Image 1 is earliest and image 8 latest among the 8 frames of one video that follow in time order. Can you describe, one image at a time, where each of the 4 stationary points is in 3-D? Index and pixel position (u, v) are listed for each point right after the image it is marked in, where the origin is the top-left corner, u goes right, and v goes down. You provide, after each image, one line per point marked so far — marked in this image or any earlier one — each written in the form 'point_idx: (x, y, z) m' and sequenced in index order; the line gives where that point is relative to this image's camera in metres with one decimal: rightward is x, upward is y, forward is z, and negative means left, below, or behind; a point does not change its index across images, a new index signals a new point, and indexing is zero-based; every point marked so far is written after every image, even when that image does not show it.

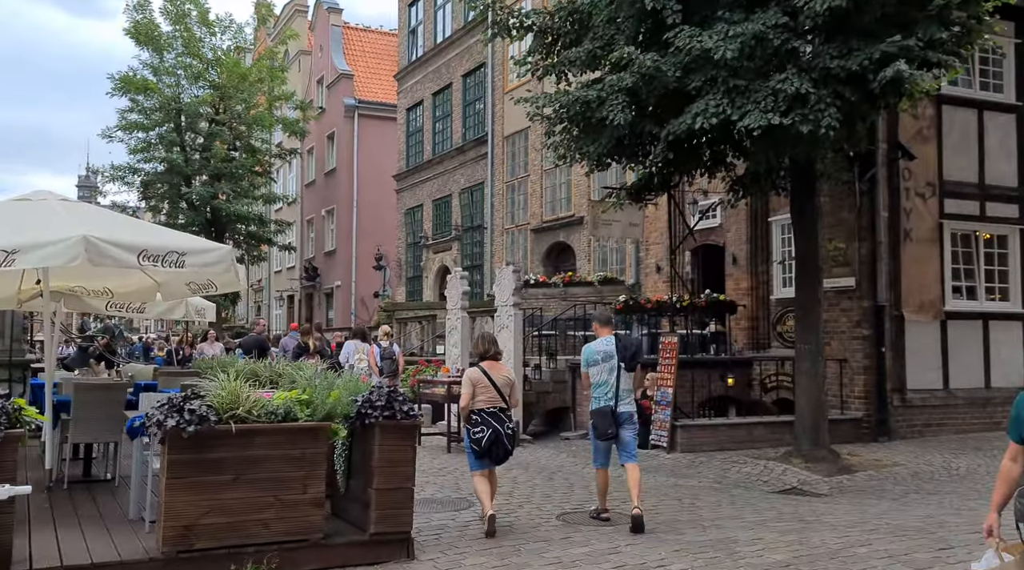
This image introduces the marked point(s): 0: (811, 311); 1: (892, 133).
0: (+3.8, -0.3, +11.8) m
1: (+5.6, +2.2, +13.6) m
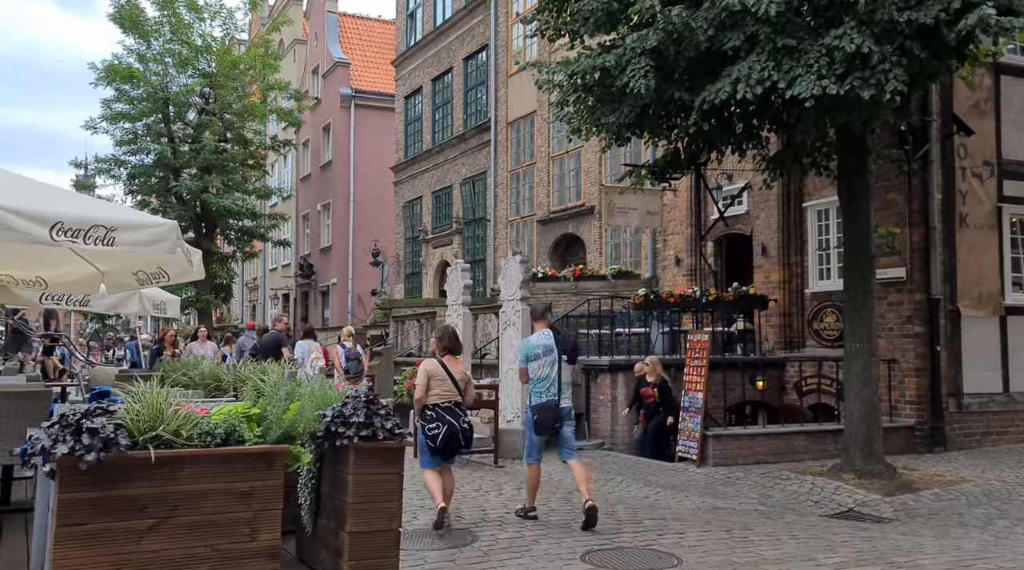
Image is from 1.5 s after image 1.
0: (+3.9, -0.2, +10.3) m
1: (+5.7, +2.4, +12.1) m
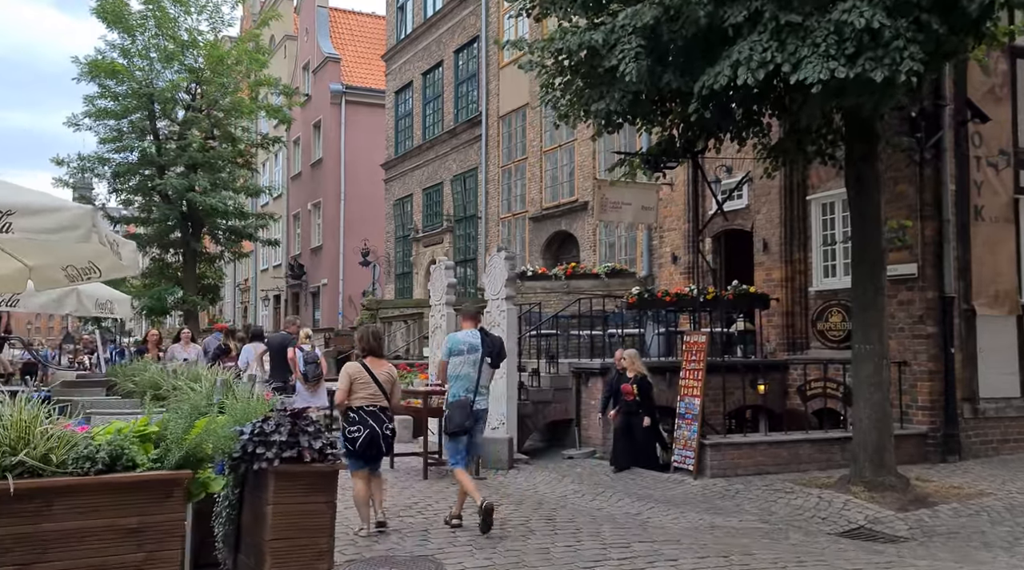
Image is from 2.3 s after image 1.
0: (+3.7, -0.2, +9.5) m
1: (+5.5, +2.4, +11.3) m
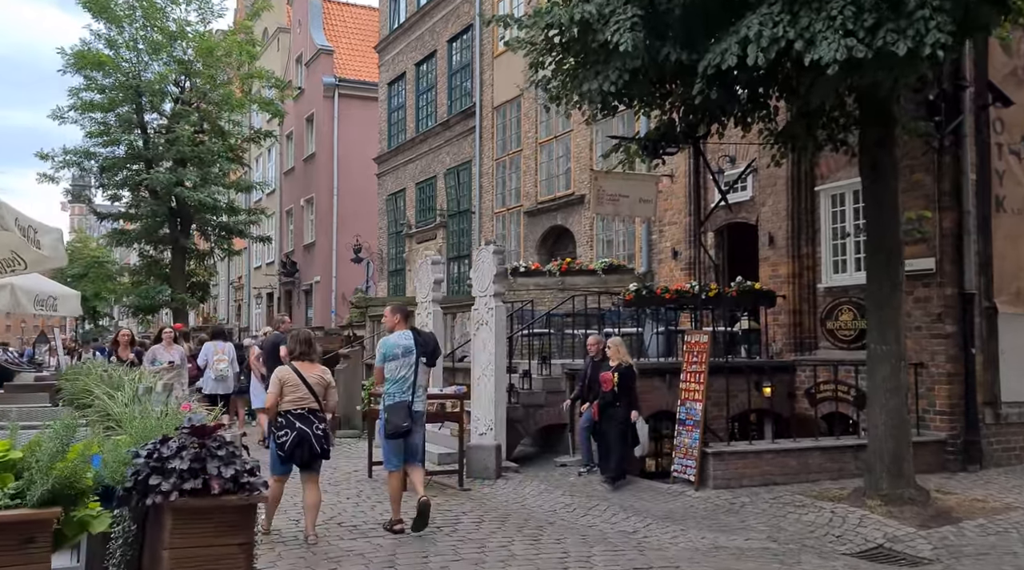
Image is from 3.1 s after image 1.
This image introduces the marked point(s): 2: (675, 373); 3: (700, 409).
0: (+3.5, -0.2, +8.7) m
1: (+5.3, +2.4, +10.5) m
2: (+2.0, -1.1, +11.5) m
3: (+1.9, -1.2, +9.2) m
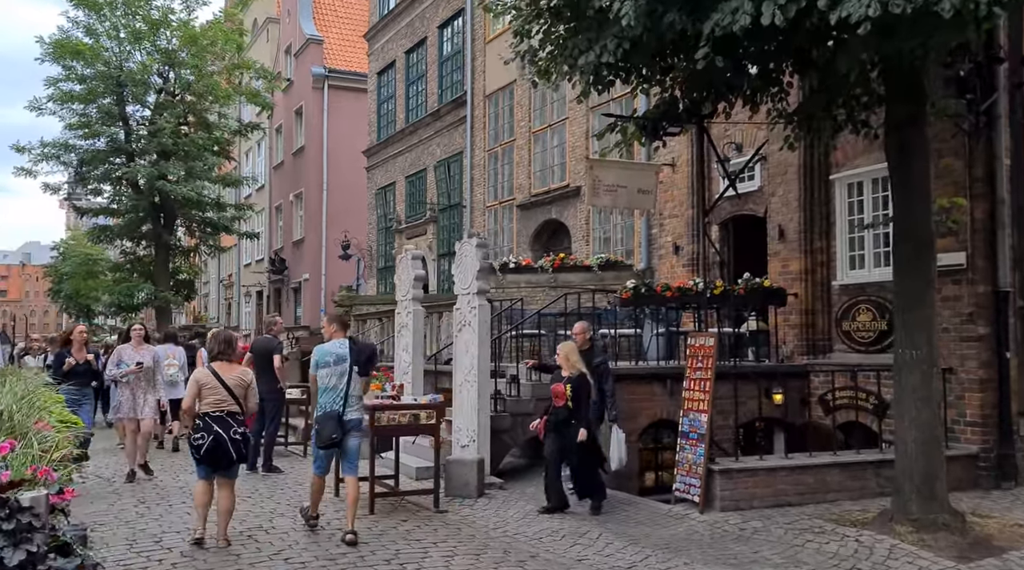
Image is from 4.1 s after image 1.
0: (+3.4, -0.1, +7.7) m
1: (+5.2, +2.5, +9.5) m
2: (+1.9, -1.1, +10.5) m
3: (+1.7, -1.2, +8.2) m
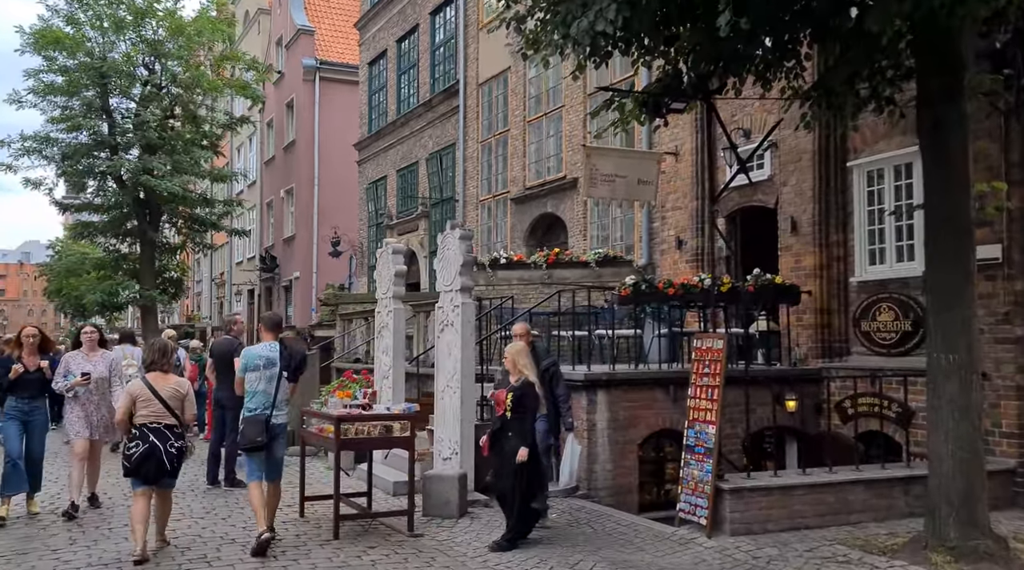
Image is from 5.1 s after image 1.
0: (+3.3, -0.1, +6.8) m
1: (+5.1, +2.5, +8.6) m
2: (+1.7, -1.0, +9.5) m
3: (+1.6, -1.2, +7.3) m
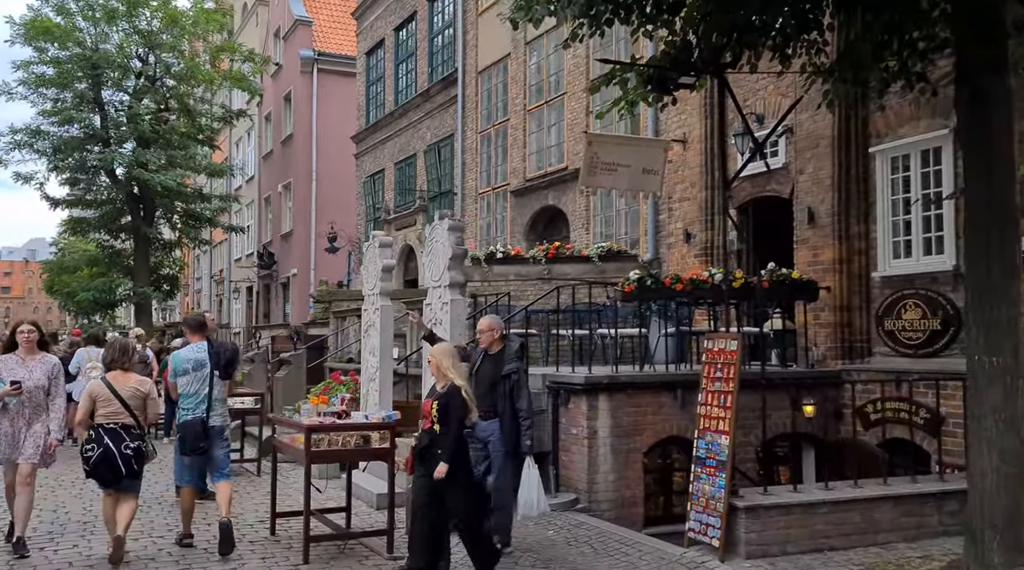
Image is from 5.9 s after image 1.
0: (+3.2, -0.1, +6.0) m
1: (+5.0, +2.5, +7.8) m
2: (+1.7, -1.0, +8.8) m
3: (+1.5, -1.1, +6.6) m
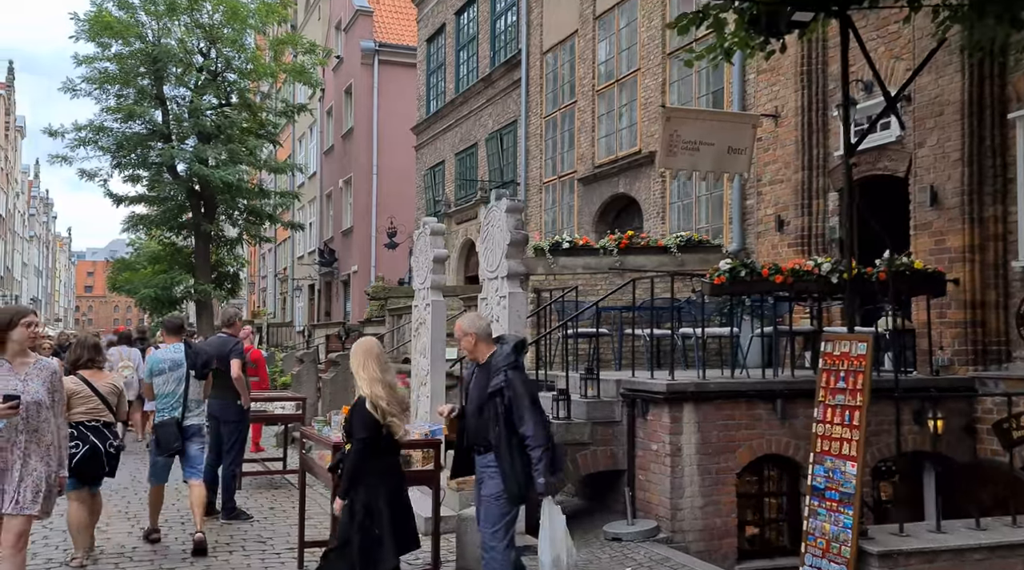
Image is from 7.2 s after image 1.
0: (+3.5, 0.0, +4.6) m
1: (+5.5, +2.6, +6.2) m
2: (+2.2, -0.9, +7.4) m
3: (+1.9, -1.1, +5.2) m
